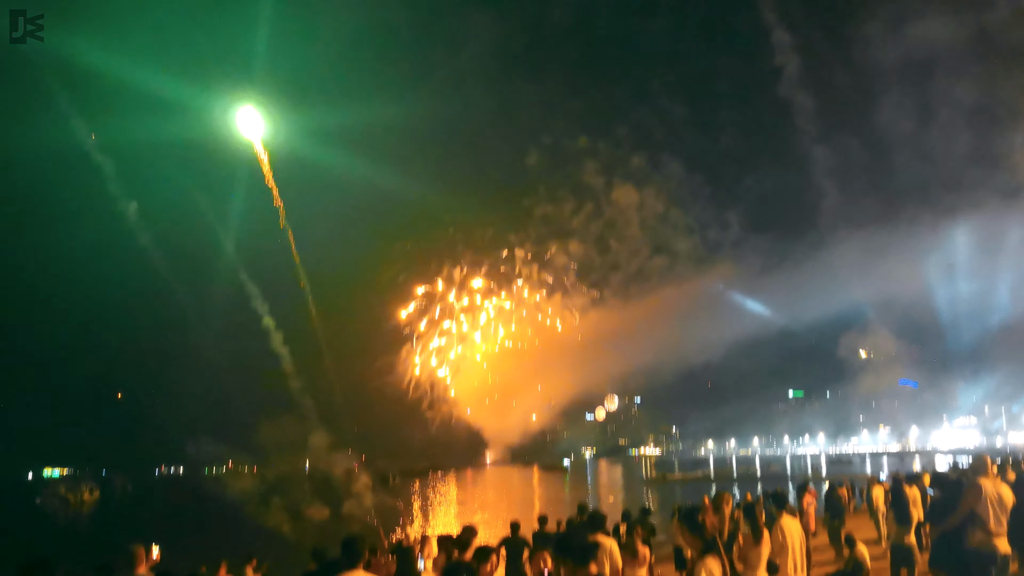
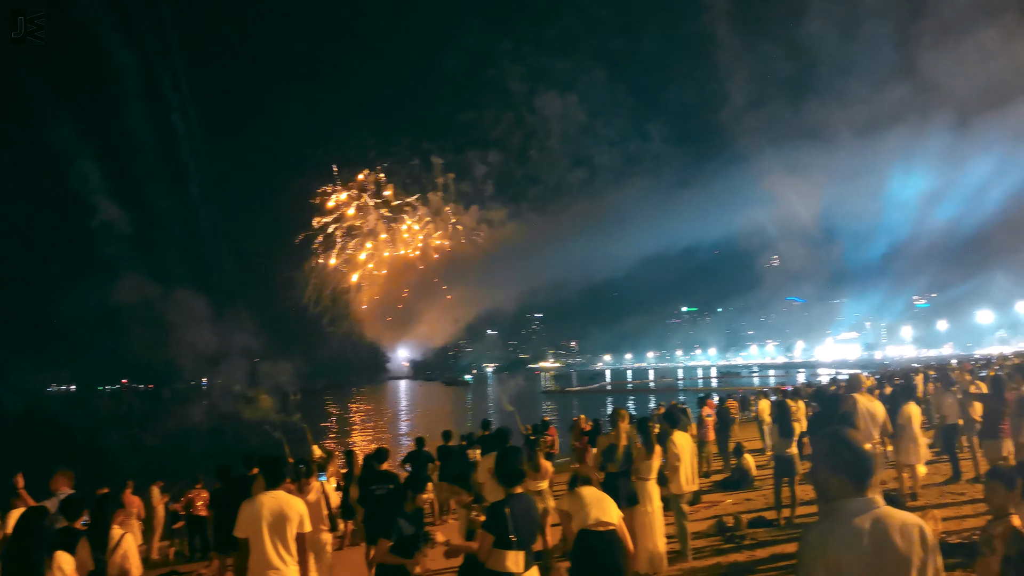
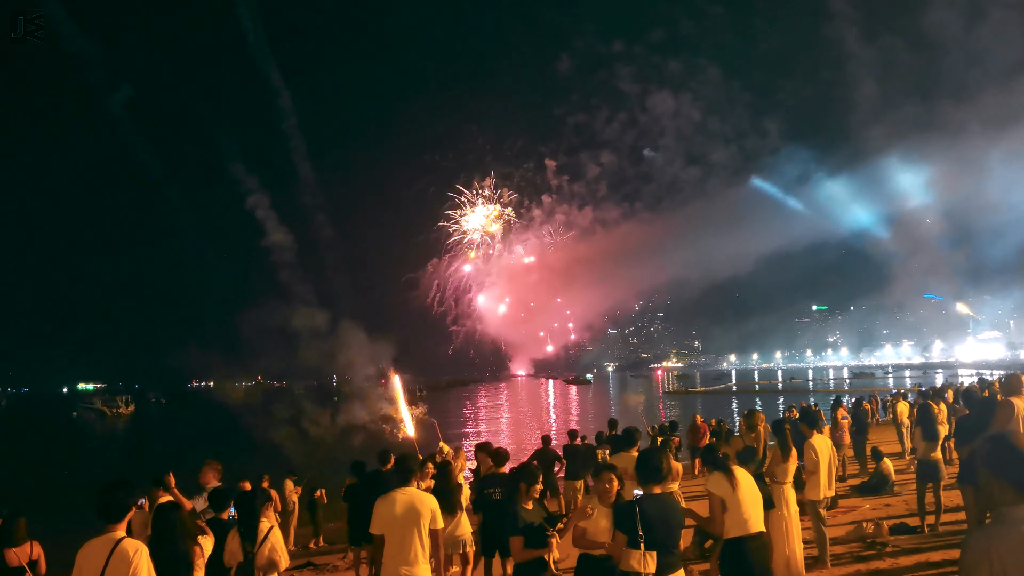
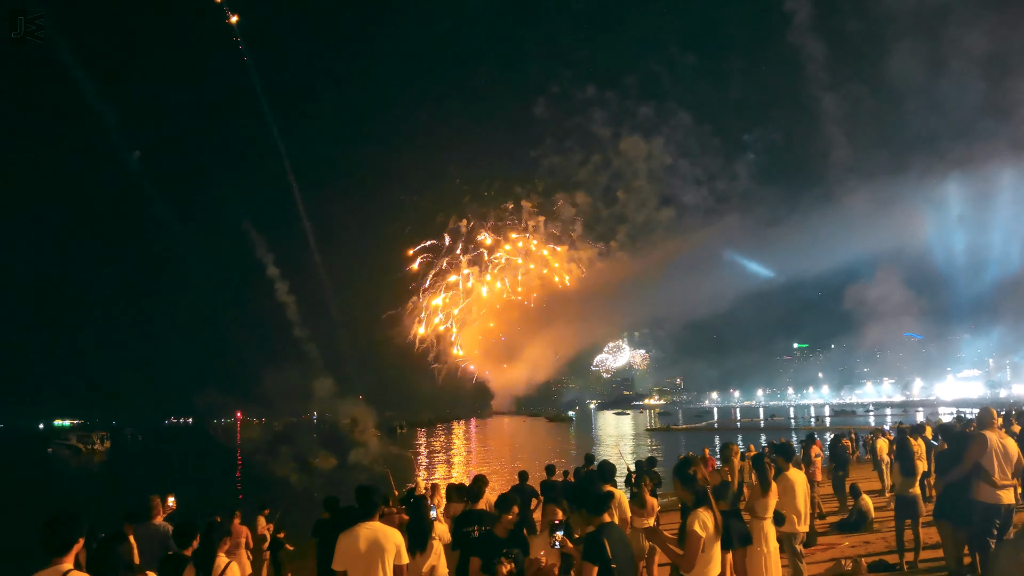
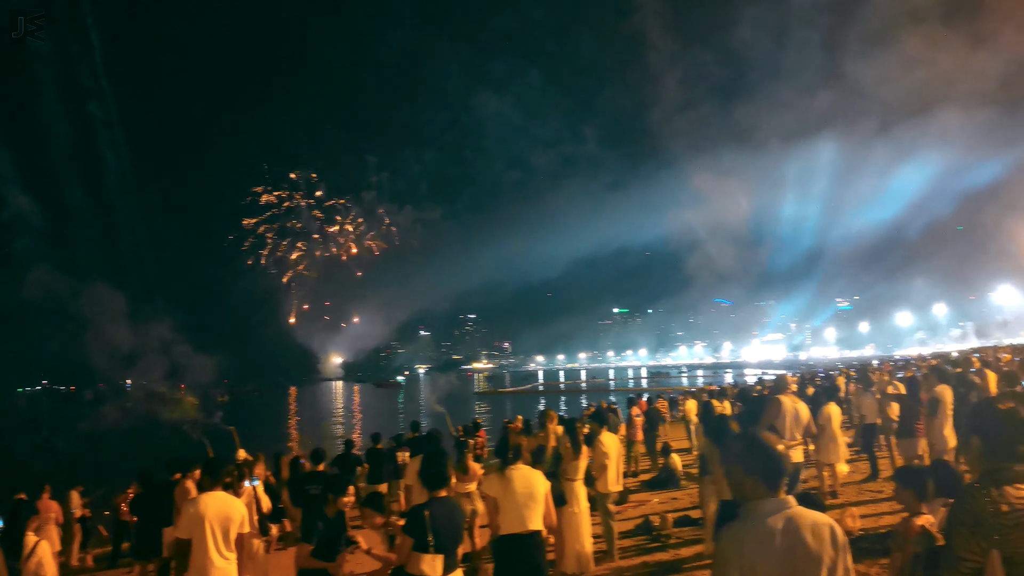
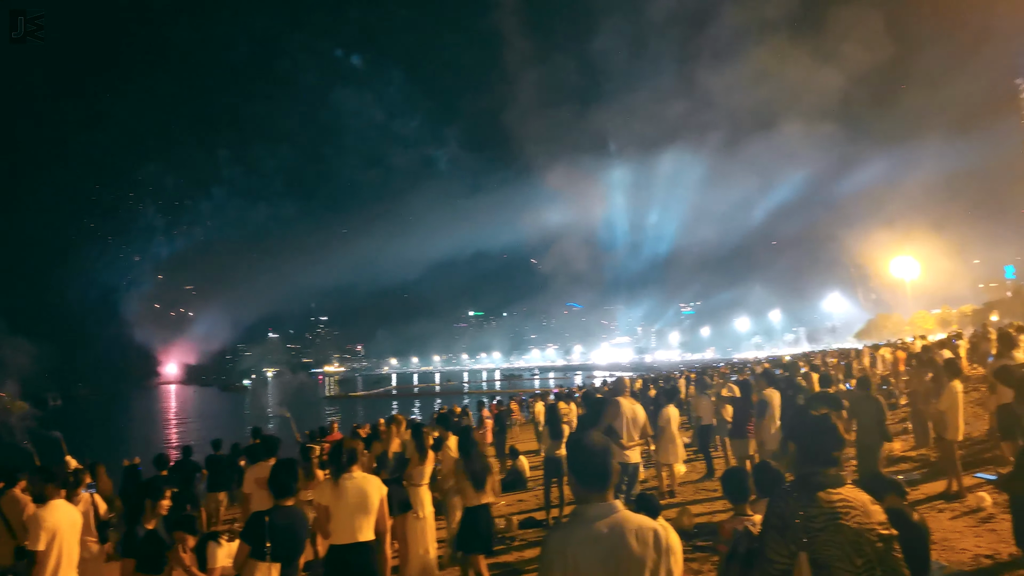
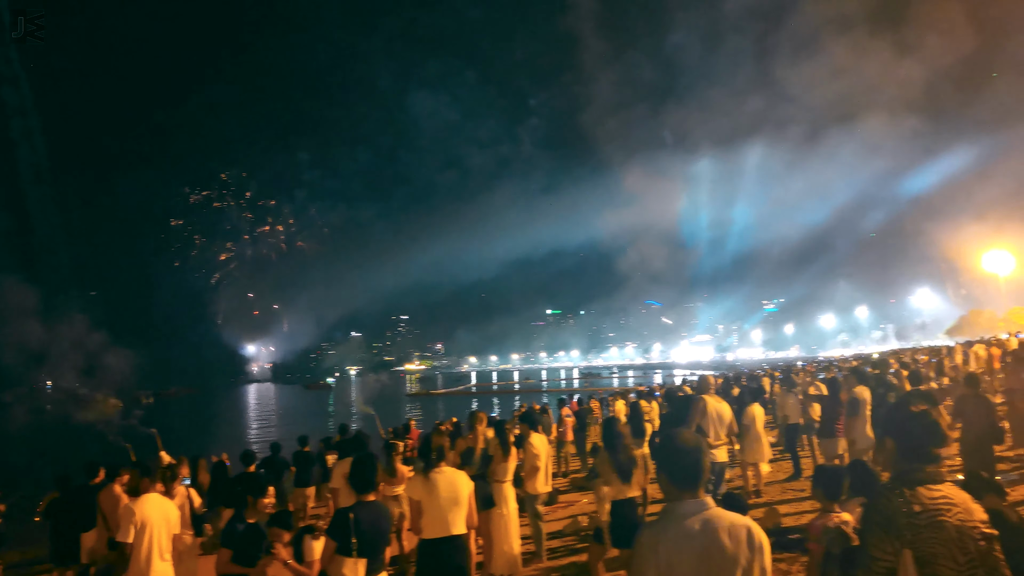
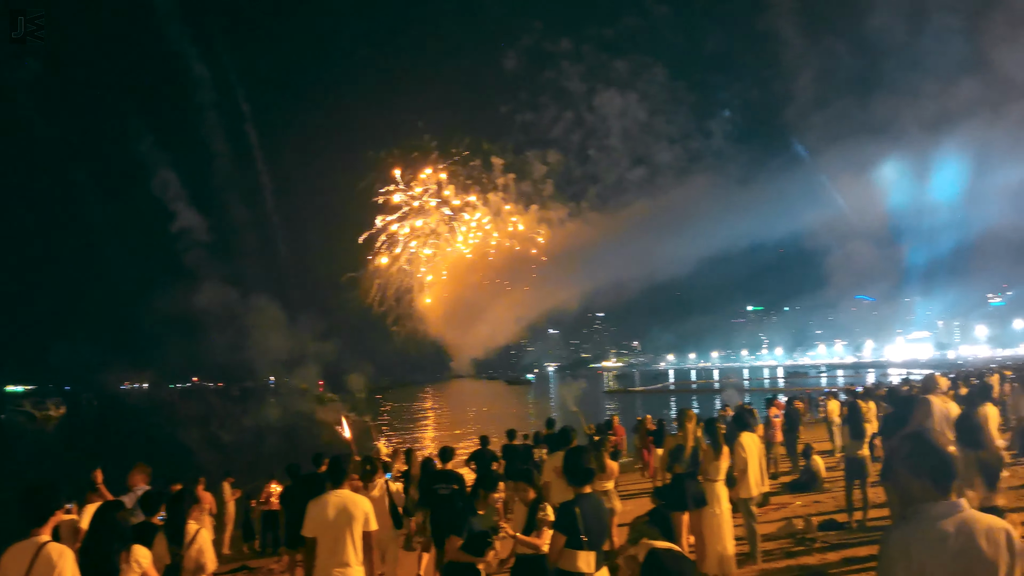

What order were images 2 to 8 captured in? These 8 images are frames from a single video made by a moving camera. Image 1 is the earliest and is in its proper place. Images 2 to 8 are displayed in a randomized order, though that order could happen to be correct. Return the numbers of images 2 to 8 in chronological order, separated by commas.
4, 3, 8, 2, 5, 7, 6
